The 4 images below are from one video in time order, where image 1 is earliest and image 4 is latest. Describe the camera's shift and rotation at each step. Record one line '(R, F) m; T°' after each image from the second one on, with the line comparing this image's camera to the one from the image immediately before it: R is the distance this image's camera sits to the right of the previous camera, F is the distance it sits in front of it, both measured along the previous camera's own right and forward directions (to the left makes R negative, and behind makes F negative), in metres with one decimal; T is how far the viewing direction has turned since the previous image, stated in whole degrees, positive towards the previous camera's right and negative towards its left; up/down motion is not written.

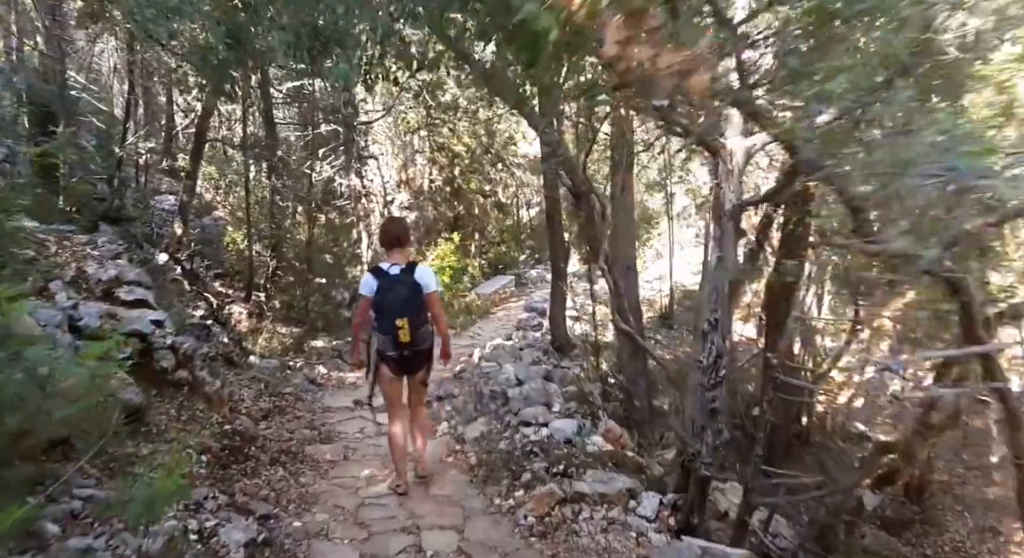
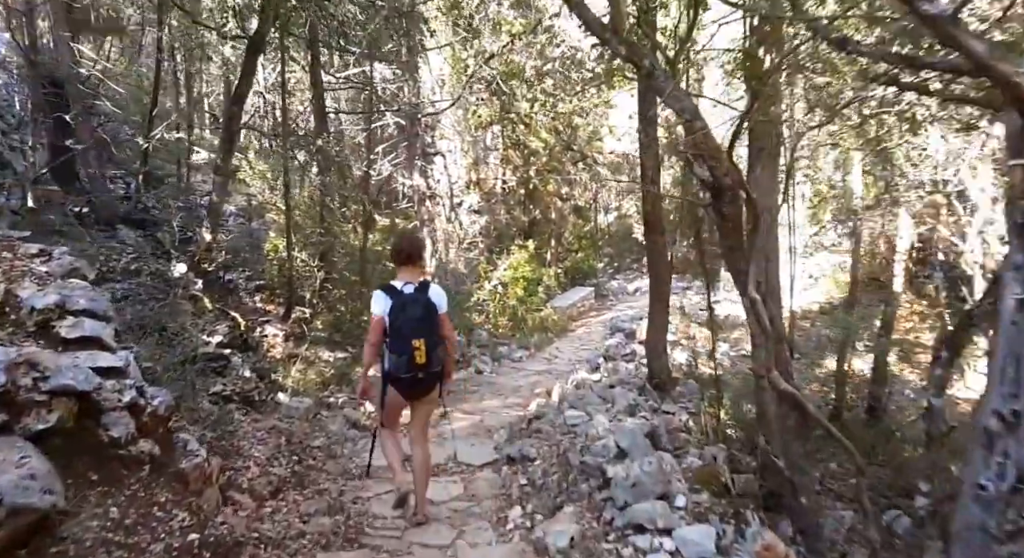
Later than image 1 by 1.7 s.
(-0.2, +1.7) m; -7°
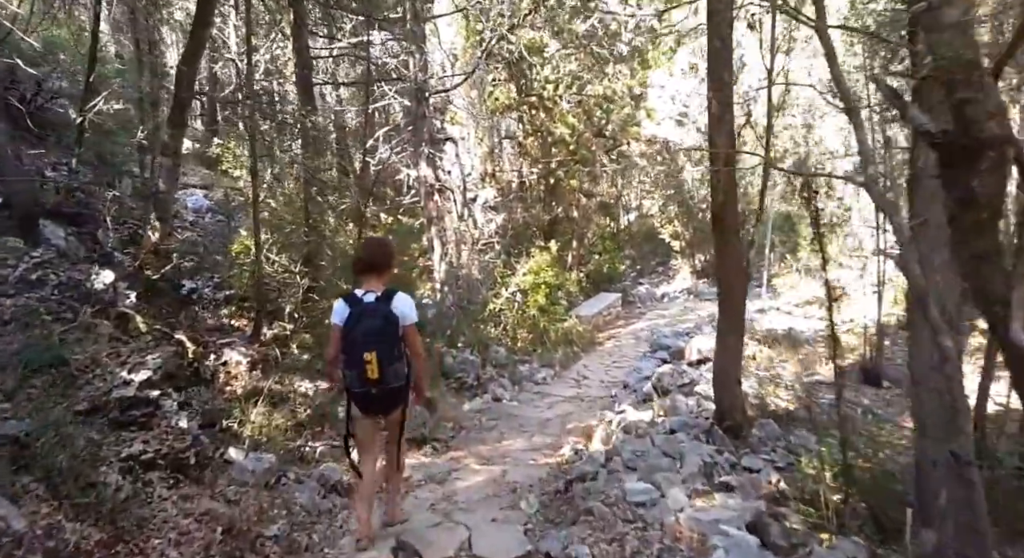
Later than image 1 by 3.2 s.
(-0.2, +1.6) m; -1°
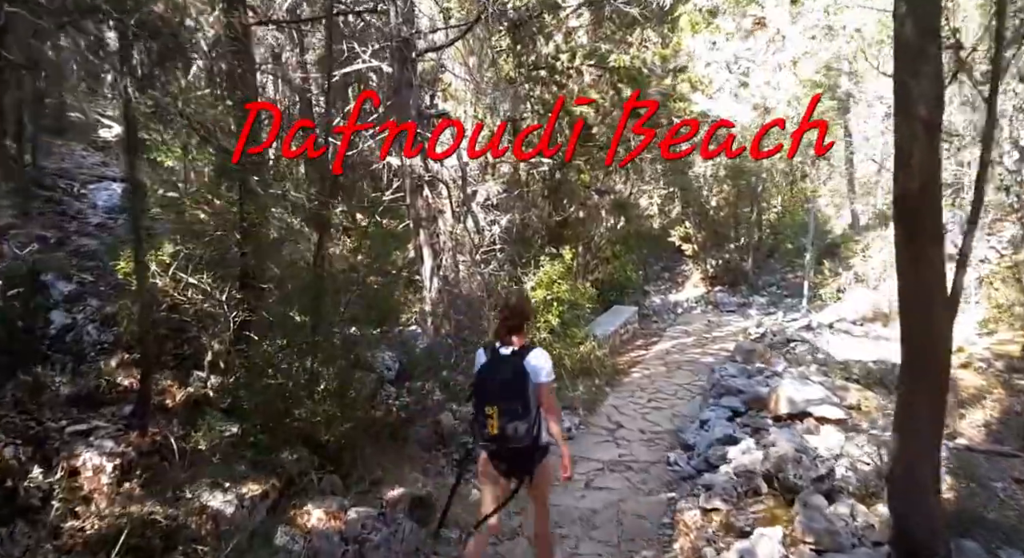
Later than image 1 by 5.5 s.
(-0.4, +2.2) m; +2°
